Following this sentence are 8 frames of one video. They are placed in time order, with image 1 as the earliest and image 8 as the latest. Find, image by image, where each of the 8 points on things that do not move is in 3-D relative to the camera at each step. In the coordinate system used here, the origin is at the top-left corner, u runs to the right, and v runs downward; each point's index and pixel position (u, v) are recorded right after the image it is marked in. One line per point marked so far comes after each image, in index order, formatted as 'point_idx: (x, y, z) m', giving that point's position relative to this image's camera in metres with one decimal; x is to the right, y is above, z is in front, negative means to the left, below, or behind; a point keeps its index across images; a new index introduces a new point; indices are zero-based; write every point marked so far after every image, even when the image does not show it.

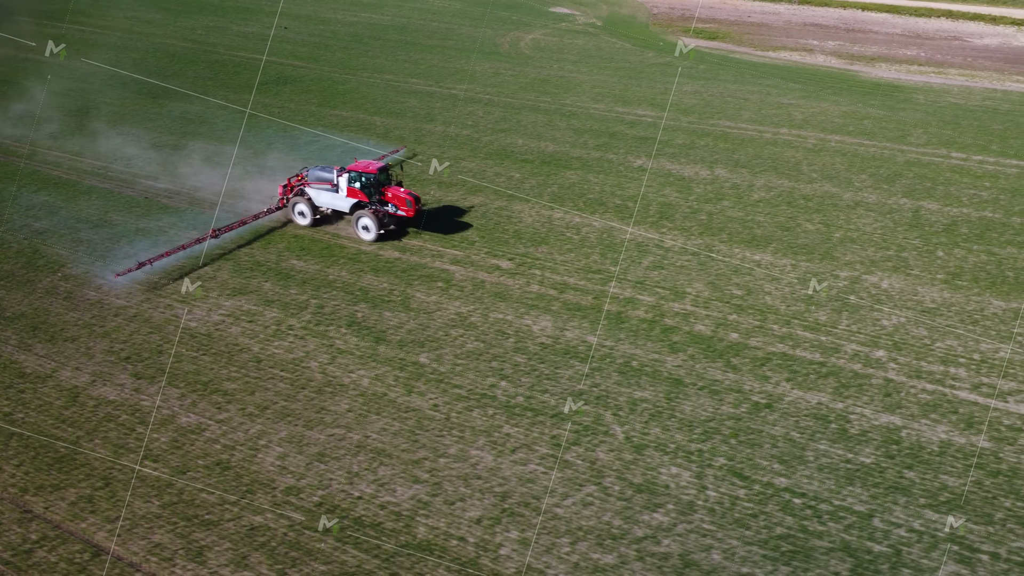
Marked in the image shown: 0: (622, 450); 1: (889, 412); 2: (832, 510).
0: (+1.9, -2.8, +16.3) m
1: (+7.0, -2.3, +17.6) m
2: (+5.0, -3.5, +14.9) m
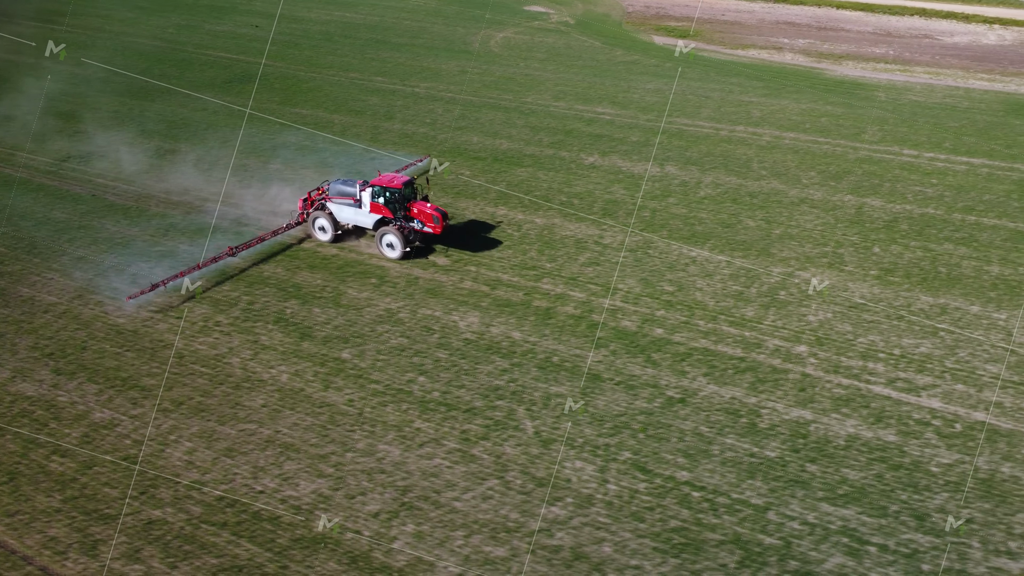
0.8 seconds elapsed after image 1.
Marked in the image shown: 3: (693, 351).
0: (+0.3, -2.7, +16.4) m
1: (+5.4, -2.2, +17.7) m
2: (+3.4, -3.4, +15.0) m
3: (+3.8, -1.3, +19.7) m
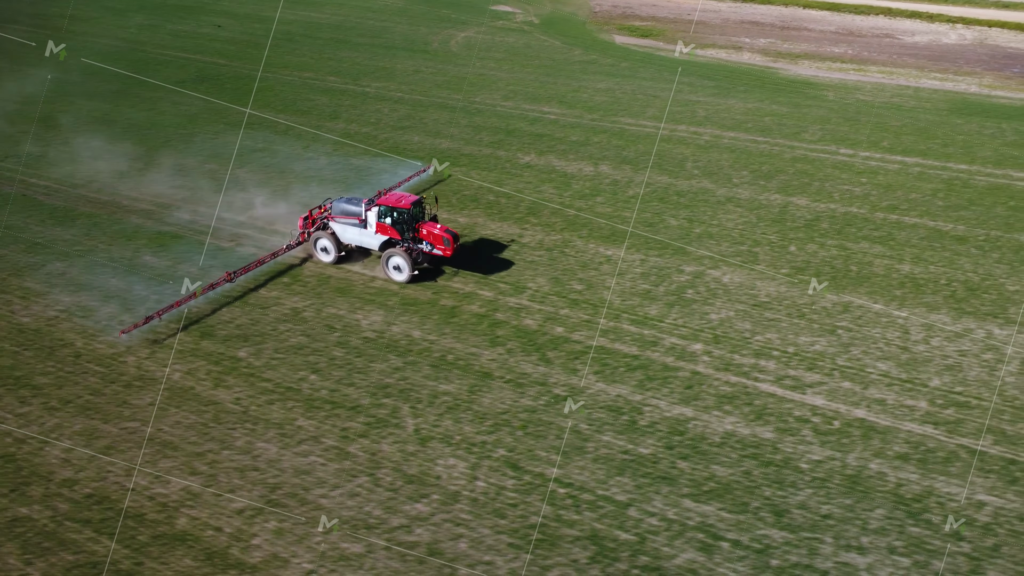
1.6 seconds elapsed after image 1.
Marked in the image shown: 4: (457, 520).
0: (-1.9, -2.7, +16.6) m
1: (+3.3, -2.2, +17.8) m
2: (+1.3, -3.4, +15.1) m
3: (+1.6, -1.3, +19.8) m
4: (-0.9, -3.6, +14.6) m
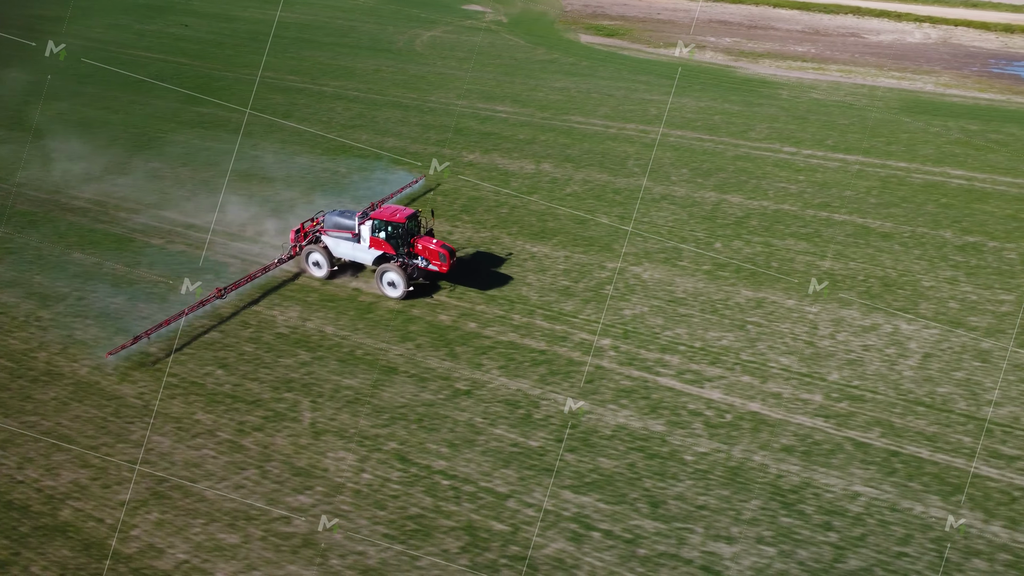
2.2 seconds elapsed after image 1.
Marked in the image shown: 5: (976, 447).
0: (-3.8, -2.6, +16.8) m
1: (+1.3, -2.1, +18.0) m
2: (-0.6, -3.3, +15.3) m
3: (-0.3, -1.2, +20.0) m
4: (-2.8, -3.5, +14.9) m
5: (+8.2, -2.8, +16.6) m
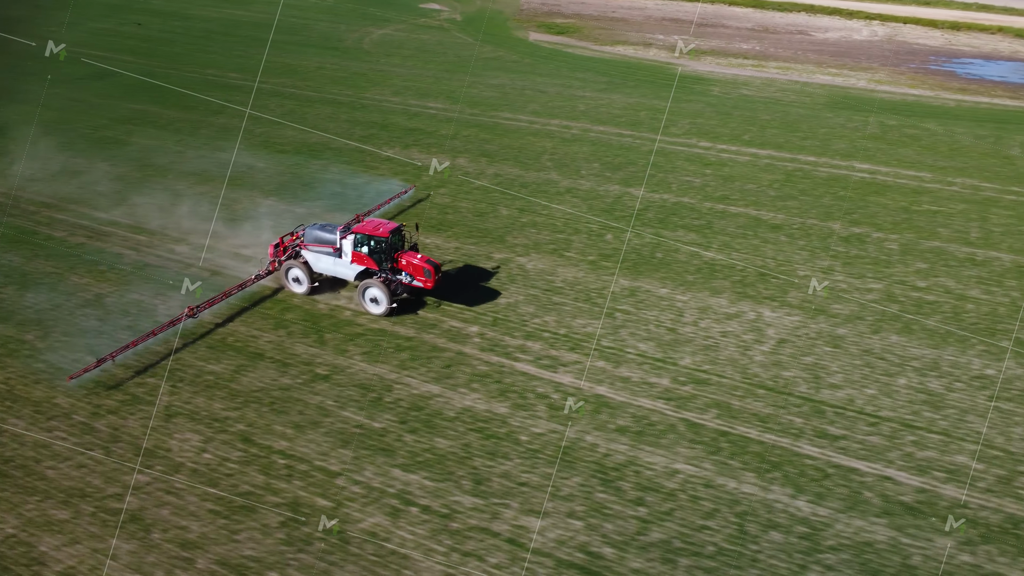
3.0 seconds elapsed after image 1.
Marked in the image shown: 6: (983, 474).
0: (-6.6, -2.4, +17.3) m
1: (-1.5, -1.9, +18.6) m
2: (-3.5, -3.1, +15.9) m
3: (-3.2, -1.0, +20.6) m
4: (-5.6, -3.3, +15.4) m
5: (+5.4, -2.6, +17.2) m
6: (+8.0, -3.2, +15.9) m
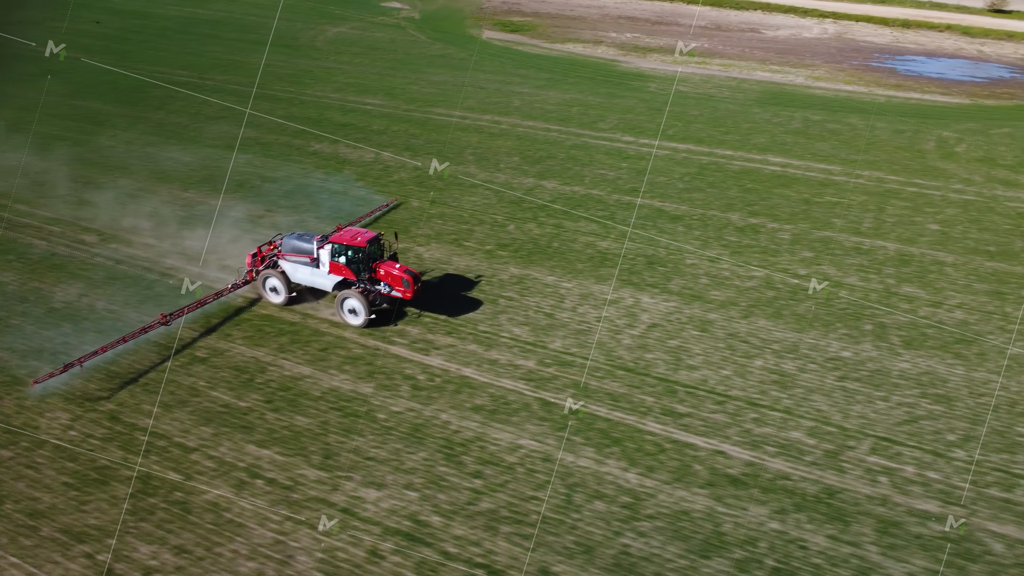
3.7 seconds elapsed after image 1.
0: (-9.3, -2.1, +18.0) m
1: (-4.2, -1.6, +19.3) m
2: (-6.1, -2.8, +16.6) m
3: (-5.8, -0.7, +21.3) m
4: (-8.3, -3.0, +16.1) m
5: (+2.7, -2.2, +18.0) m
6: (+5.3, -2.9, +16.7) m
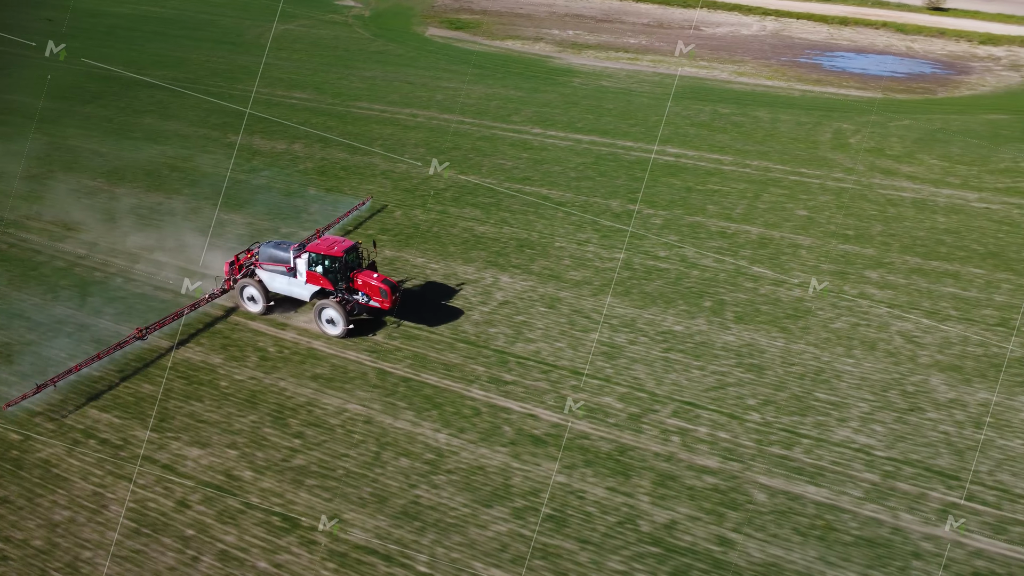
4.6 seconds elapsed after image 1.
0: (-12.6, -1.6, +19.2) m
1: (-7.5, -1.1, +20.5) m
2: (-9.4, -2.3, +17.8) m
3: (-9.2, -0.2, +22.4) m
4: (-11.6, -2.5, +17.3) m
5: (-0.6, -1.8, +19.2) m
6: (+2.0, -2.4, +17.9) m
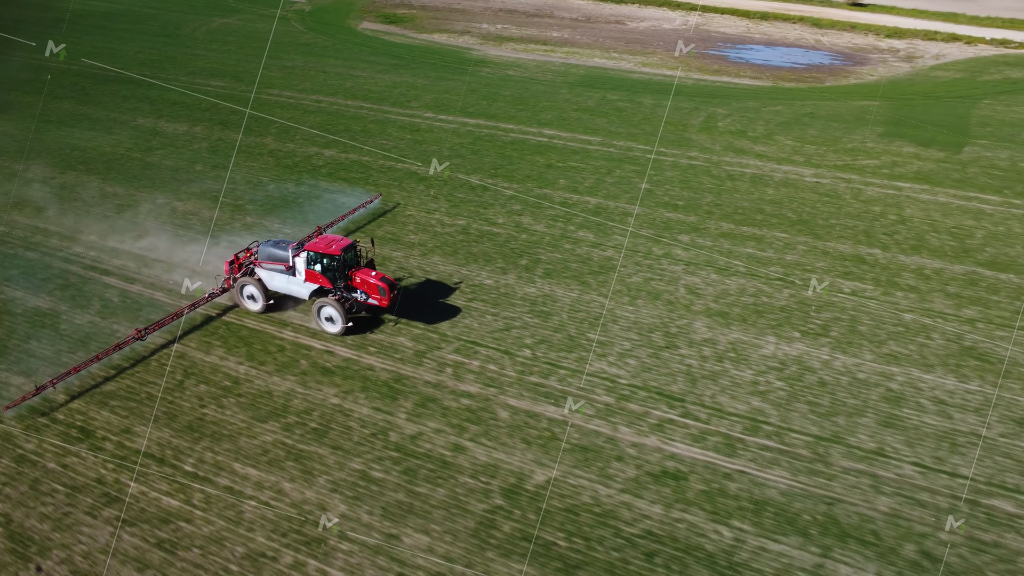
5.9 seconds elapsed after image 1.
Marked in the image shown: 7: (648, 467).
0: (-16.9, -0.6, +21.4) m
1: (-11.8, -0.1, +22.7) m
2: (-13.7, -1.3, +20.0) m
3: (-13.5, +0.9, +24.7) m
4: (-15.8, -1.5, +19.5) m
5: (-4.9, -0.7, +21.5) m
6: (-2.2, -1.3, +20.2) m
7: (+2.4, -3.1, +16.4) m
